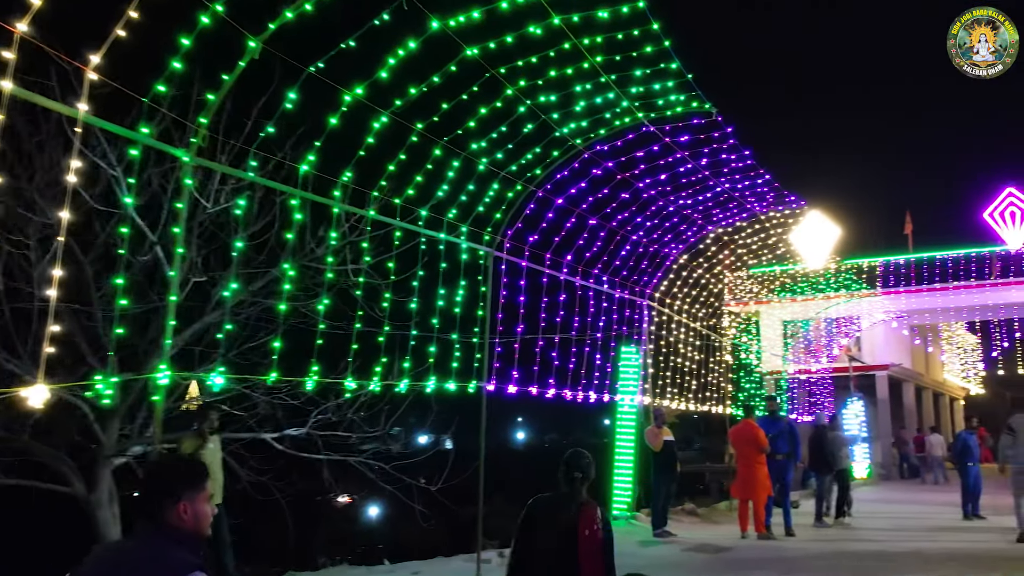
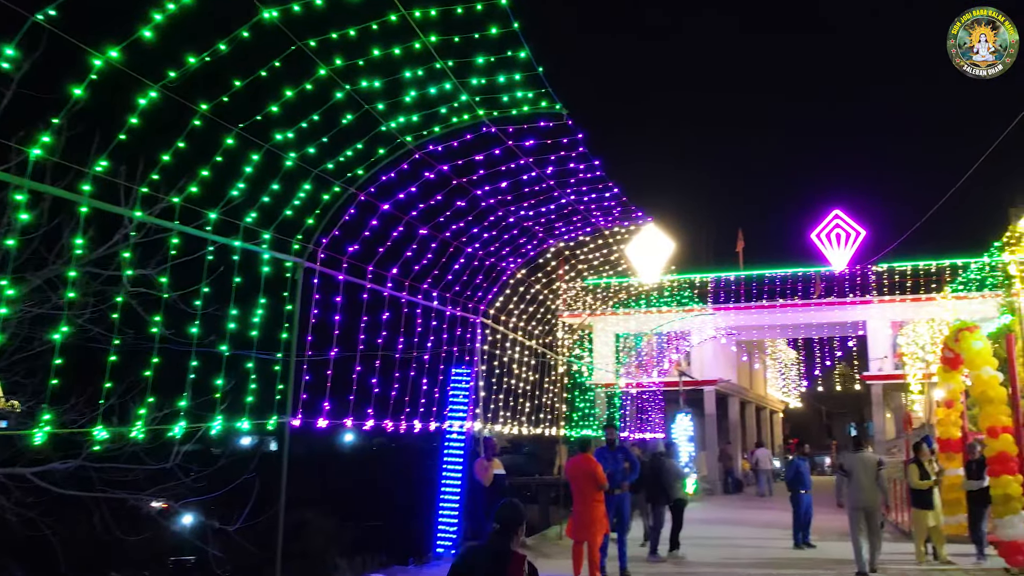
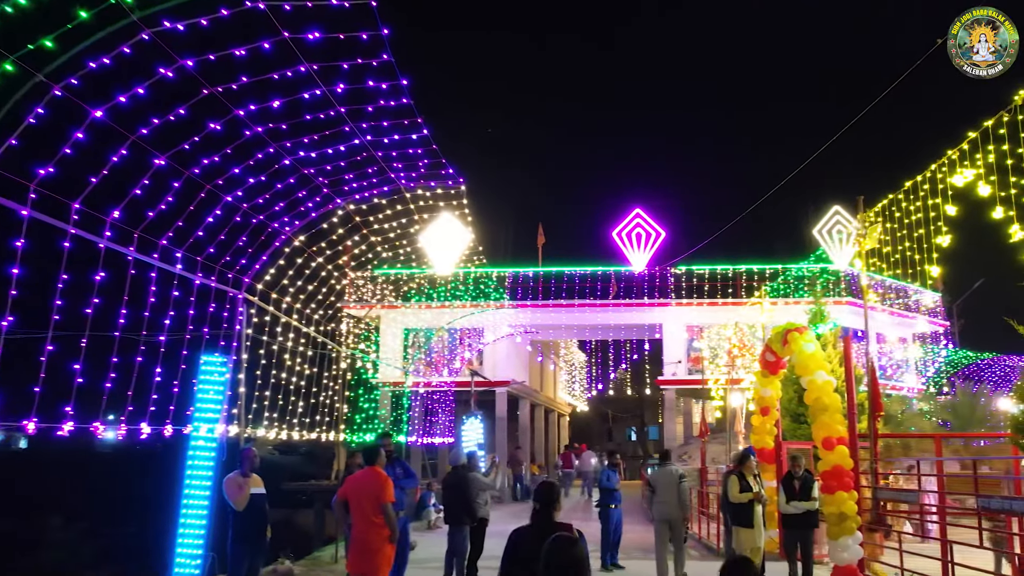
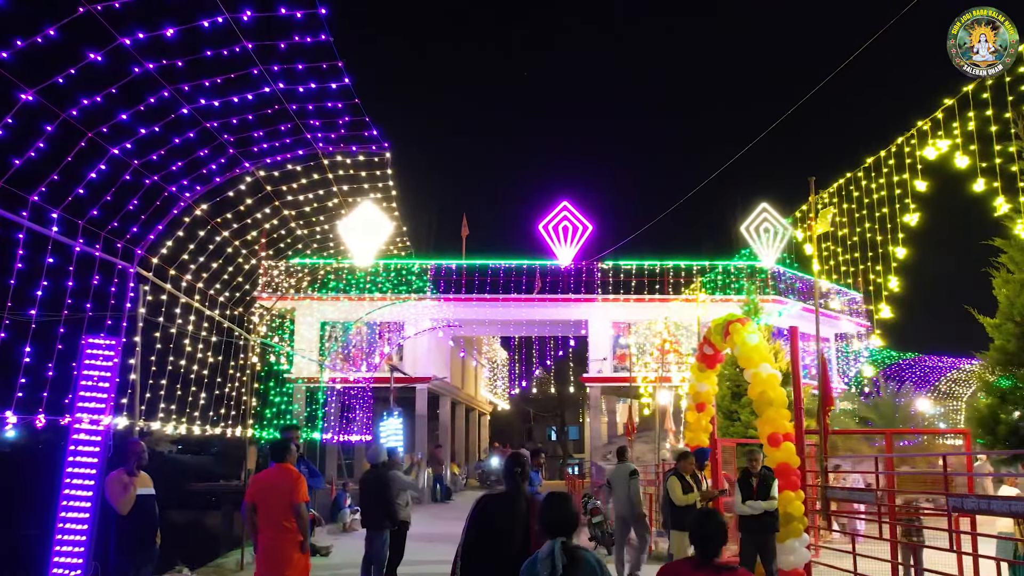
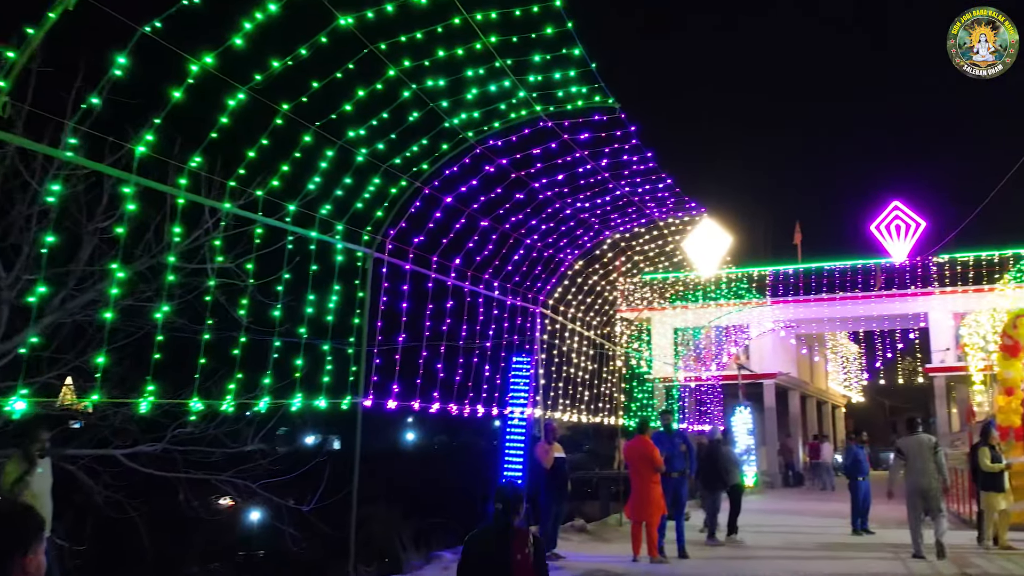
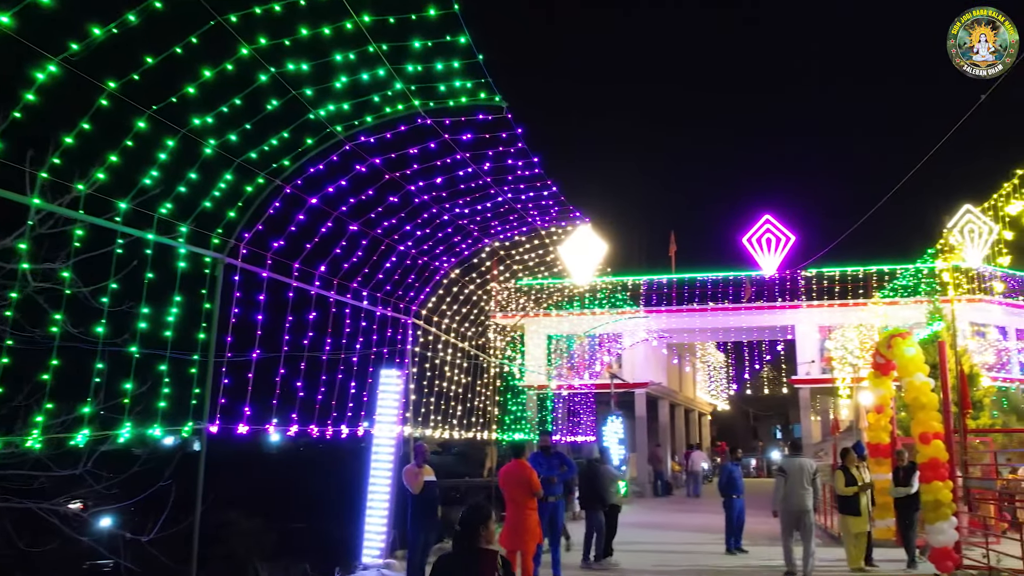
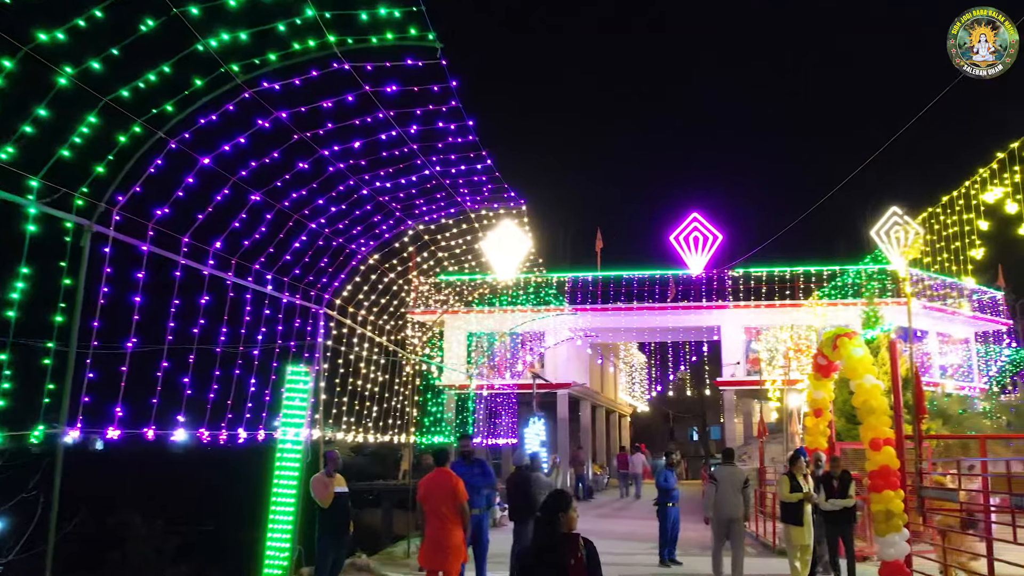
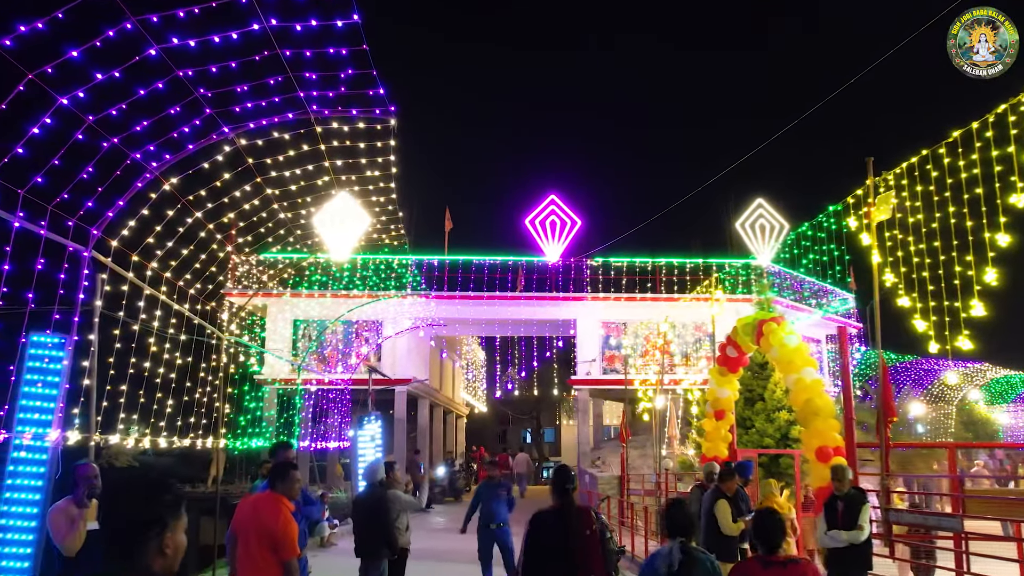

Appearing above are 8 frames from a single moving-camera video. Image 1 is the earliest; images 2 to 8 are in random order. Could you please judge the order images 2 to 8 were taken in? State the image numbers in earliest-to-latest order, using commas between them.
5, 2, 6, 7, 3, 4, 8
